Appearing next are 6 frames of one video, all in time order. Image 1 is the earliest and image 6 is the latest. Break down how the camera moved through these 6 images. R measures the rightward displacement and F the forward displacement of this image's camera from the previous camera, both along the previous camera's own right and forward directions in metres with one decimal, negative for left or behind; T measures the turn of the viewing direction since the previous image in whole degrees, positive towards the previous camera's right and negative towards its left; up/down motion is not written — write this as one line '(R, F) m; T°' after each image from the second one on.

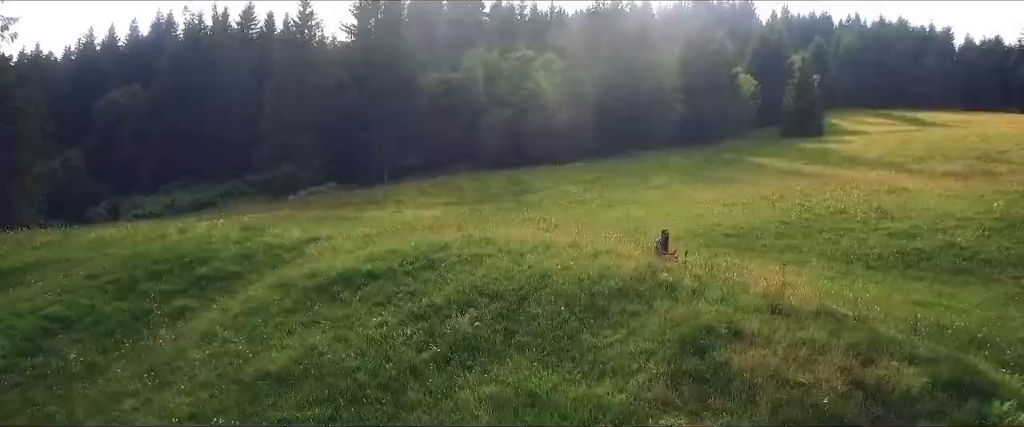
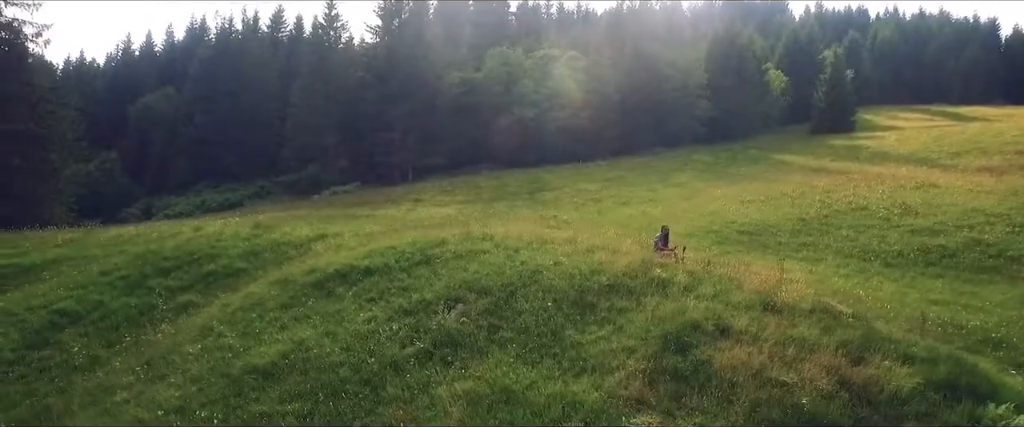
(+1.4, +0.3) m; -3°
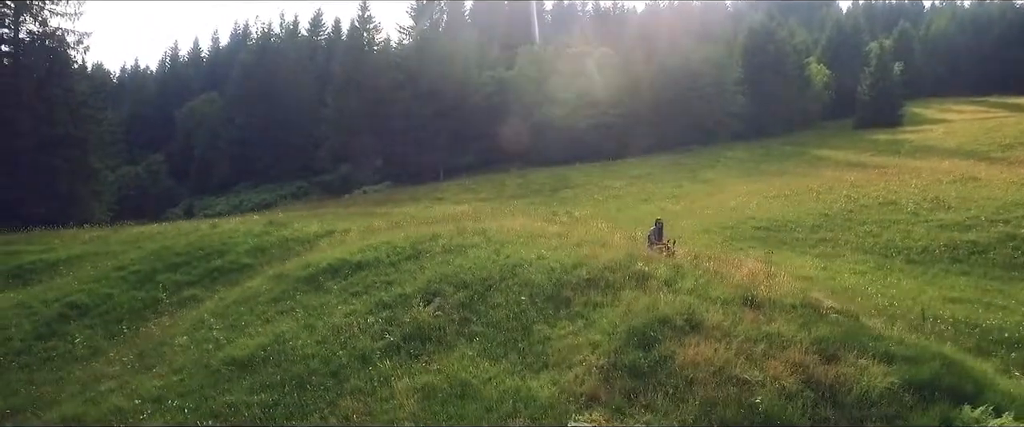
(+2.1, +0.5) m; -5°
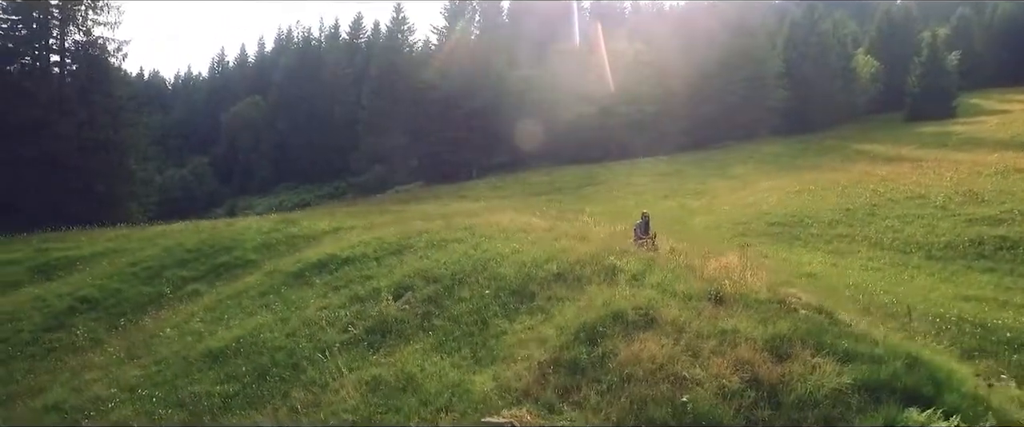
(+2.4, +0.5) m; -5°
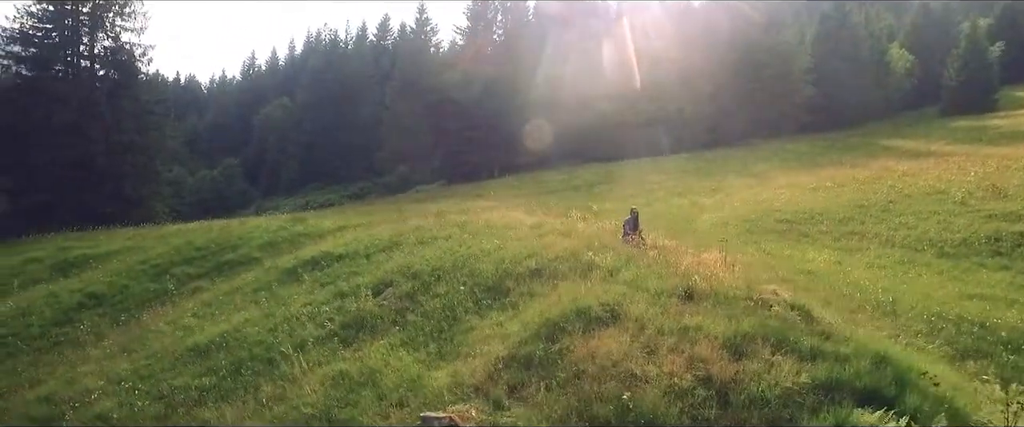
(+1.6, +0.3) m; -4°
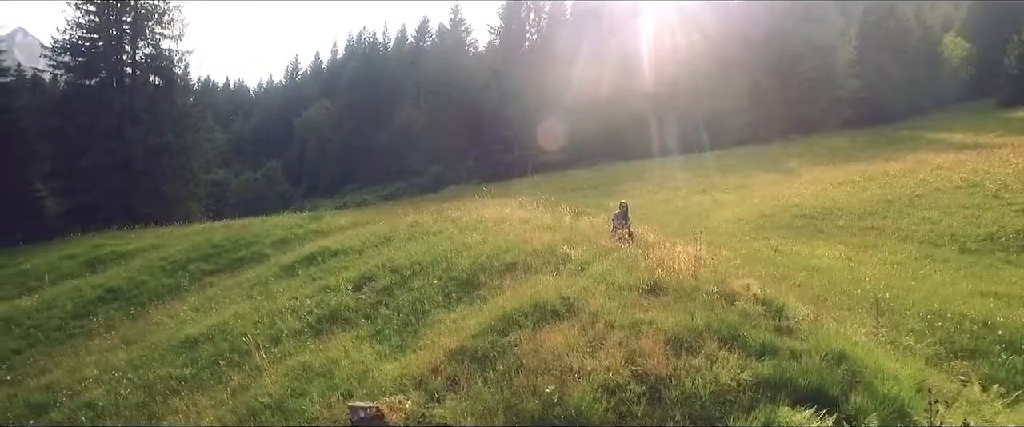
(+2.0, +0.4) m; -5°
